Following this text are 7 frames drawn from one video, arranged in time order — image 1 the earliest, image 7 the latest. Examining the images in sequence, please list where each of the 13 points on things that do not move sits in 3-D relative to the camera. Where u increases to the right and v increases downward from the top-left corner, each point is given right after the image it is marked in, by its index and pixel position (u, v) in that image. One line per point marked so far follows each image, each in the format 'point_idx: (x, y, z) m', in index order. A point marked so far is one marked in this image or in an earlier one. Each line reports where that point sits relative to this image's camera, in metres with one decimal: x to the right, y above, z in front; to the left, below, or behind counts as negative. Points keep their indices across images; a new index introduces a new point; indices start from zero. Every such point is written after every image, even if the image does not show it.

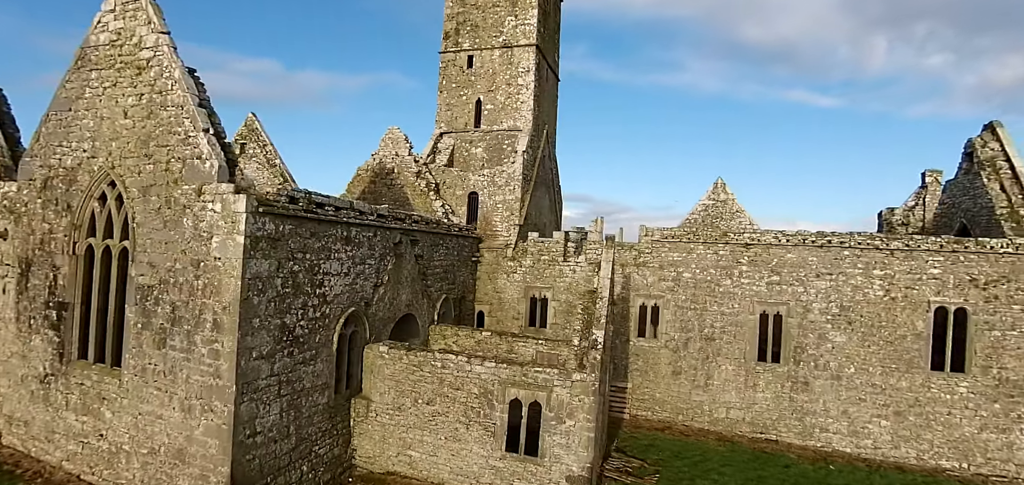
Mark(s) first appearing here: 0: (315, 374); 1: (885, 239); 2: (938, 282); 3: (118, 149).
0: (-3.1, -2.1, +8.3) m
1: (+8.2, +0.1, +11.4) m
2: (+9.2, -0.8, +11.2) m
3: (-6.0, +1.4, +7.8) m
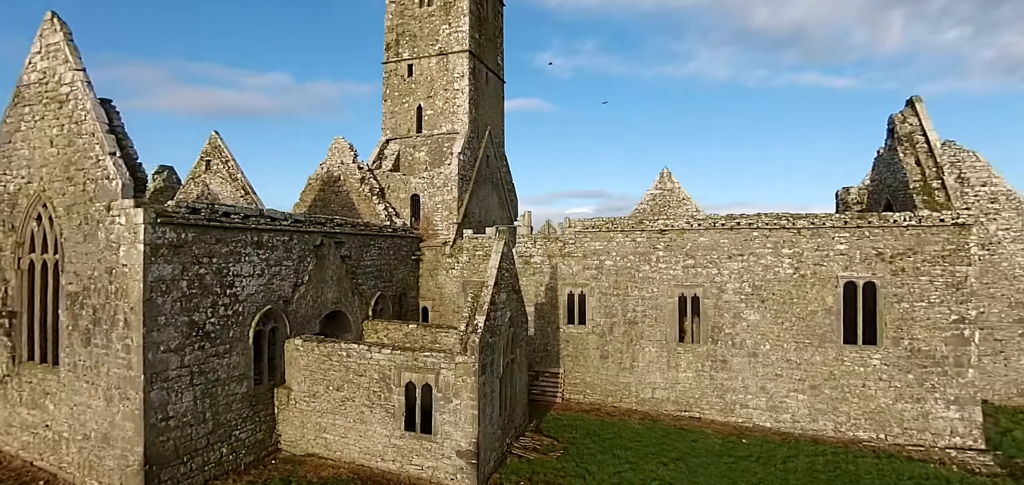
0: (-5.0, -2.2, +9.2) m
1: (+6.4, +0.5, +11.7) m
2: (+7.3, -0.3, +11.4) m
3: (-8.0, +1.2, +8.9) m
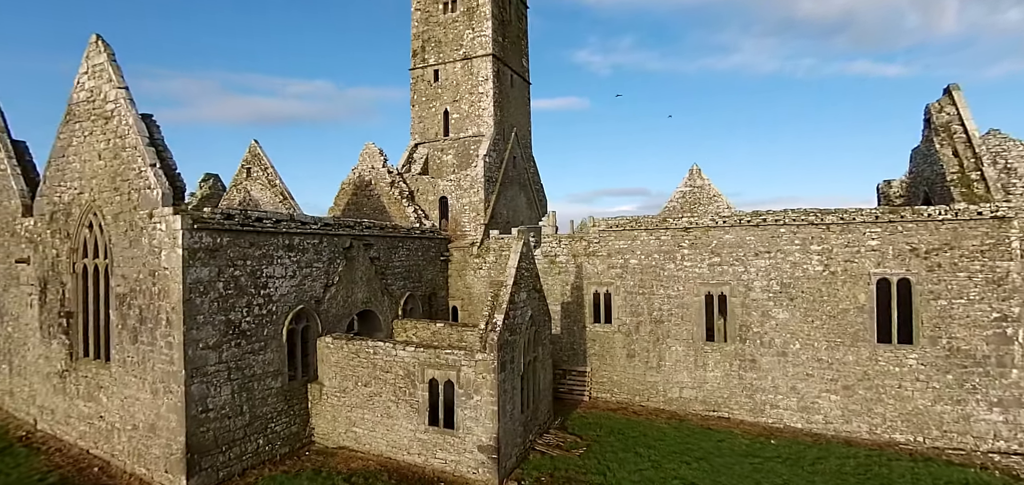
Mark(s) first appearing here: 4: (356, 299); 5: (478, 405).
0: (-4.6, -2.2, +9.8) m
1: (+6.8, +0.6, +11.4) m
2: (+7.8, -0.2, +11.1) m
3: (-7.7, +1.1, +9.6) m
4: (-3.5, -1.3, +11.8) m
5: (-0.6, -2.8, +9.0) m
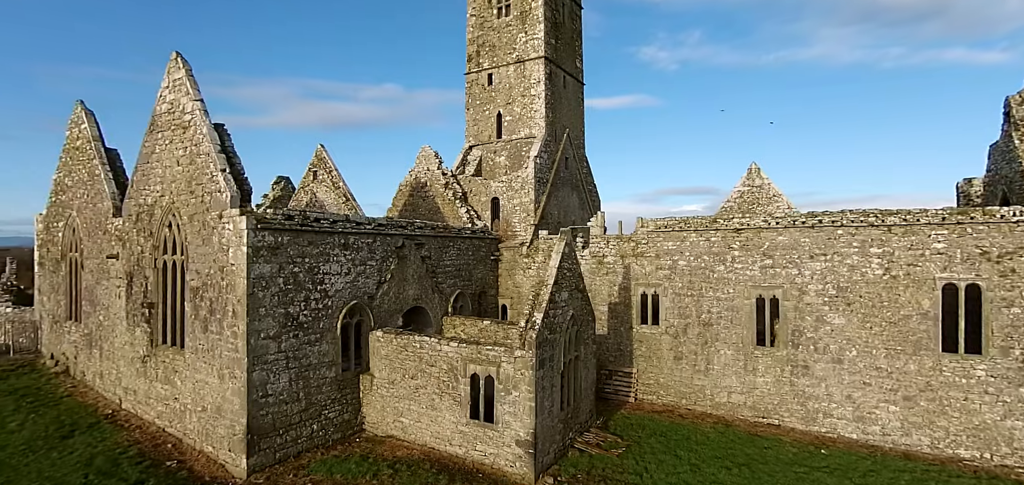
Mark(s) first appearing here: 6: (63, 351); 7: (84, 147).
0: (-3.9, -2.2, +10.5) m
1: (+7.8, +0.6, +10.9) m
2: (+8.7, -0.3, +10.4) m
3: (-6.9, +1.1, +10.7) m
4: (-2.5, -1.3, +12.4) m
5: (+0.1, -2.8, +9.3) m
6: (-11.1, -2.7, +12.8) m
7: (-10.3, +2.3, +12.5) m
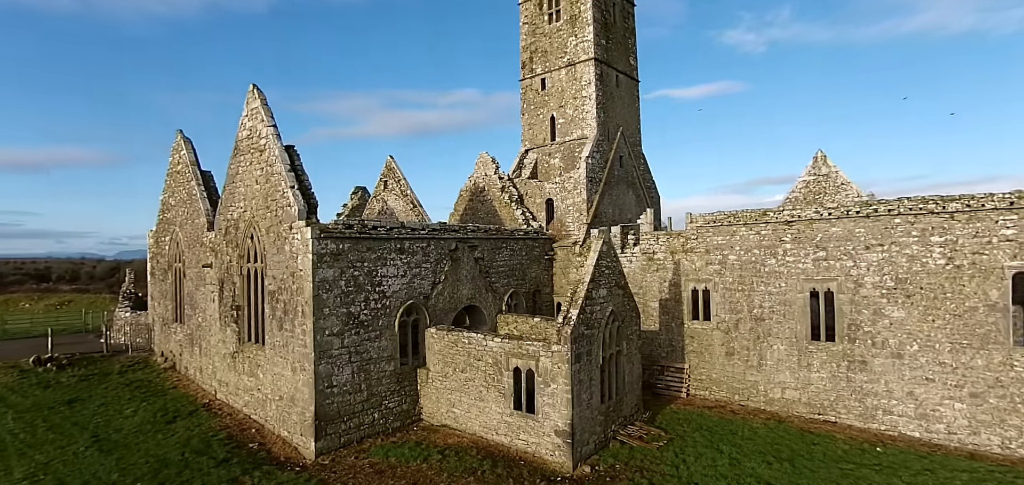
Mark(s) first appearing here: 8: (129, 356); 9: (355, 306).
0: (-2.9, -2.3, +11.6) m
1: (+8.5, +0.8, +10.3) m
2: (+9.4, 0.0, +9.7) m
3: (-6.1, +0.9, +12.2) m
4: (-1.4, -1.3, +13.2) m
5: (+0.8, -2.8, +9.8) m
6: (-9.8, -3.1, +14.9) m
7: (-9.2, +2.0, +14.5) m
8: (-11.2, -3.3, +15.1) m
9: (-3.4, -1.3, +11.1) m
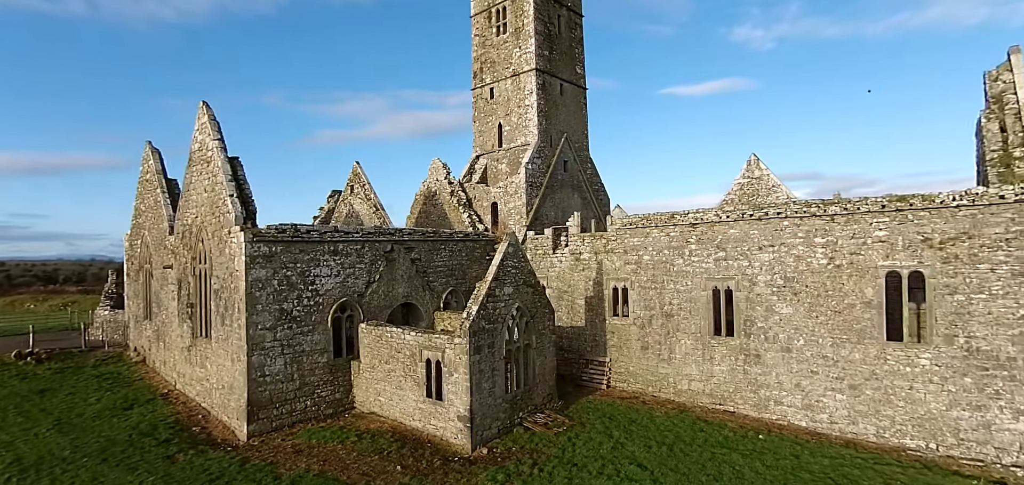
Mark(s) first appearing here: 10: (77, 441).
0: (-4.8, -2.4, +12.6) m
1: (+6.6, +0.8, +11.0) m
2: (+7.4, 0.0, +10.3) m
3: (-7.9, +0.8, +13.4) m
4: (-3.2, -1.4, +14.3) m
5: (-1.1, -2.9, +10.8) m
6: (-11.5, -3.2, +16.2) m
7: (-11.0, +1.9, +15.8) m
8: (-12.9, -3.4, +16.5) m
9: (-5.3, -1.4, +12.2) m
10: (-9.3, -4.2, +11.0) m
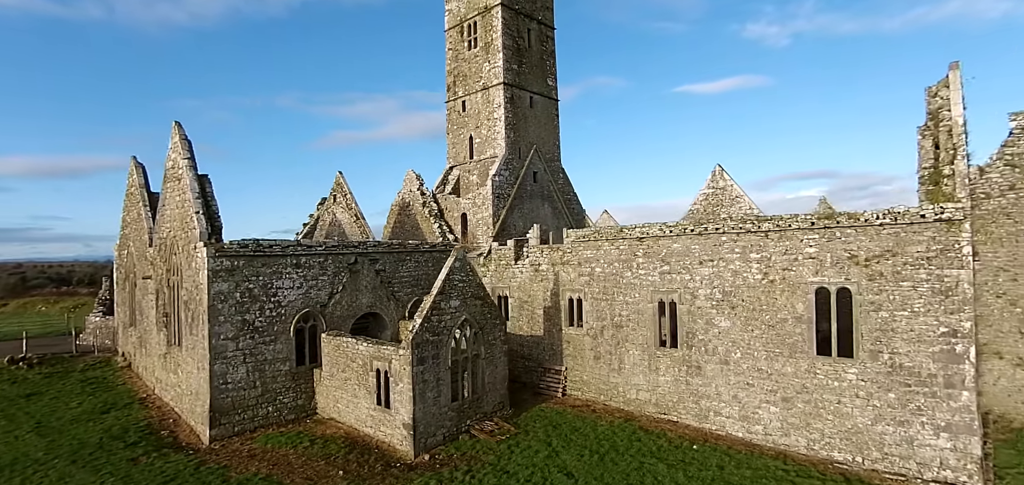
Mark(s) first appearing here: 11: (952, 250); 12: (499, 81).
0: (-6.0, -2.8, +13.3) m
1: (+5.3, +0.5, +11.2) m
2: (+6.1, -0.4, +10.5) m
3: (-9.1, +0.5, +14.1) m
4: (-4.4, -1.7, +14.8) m
5: (-2.4, -3.2, +11.3) m
6: (-12.6, -3.5, +17.1) m
7: (-12.1, +1.6, +16.7) m
8: (-14.0, -3.8, +17.4) m
9: (-6.5, -1.8, +12.8) m
10: (-10.5, -4.6, +11.8) m
11: (+7.6, -0.1, +9.1) m
12: (-0.6, +5.5, +17.7) m
